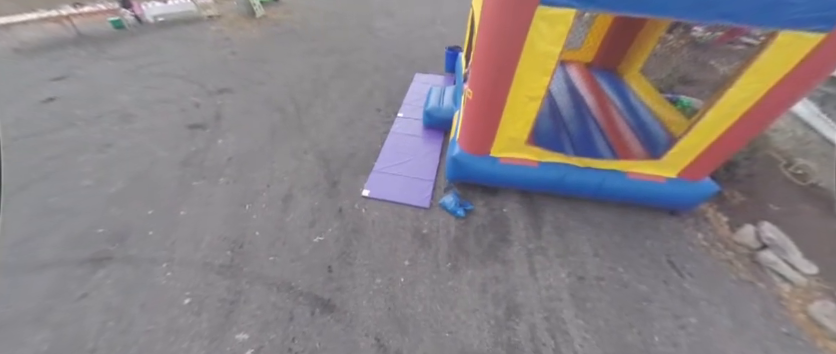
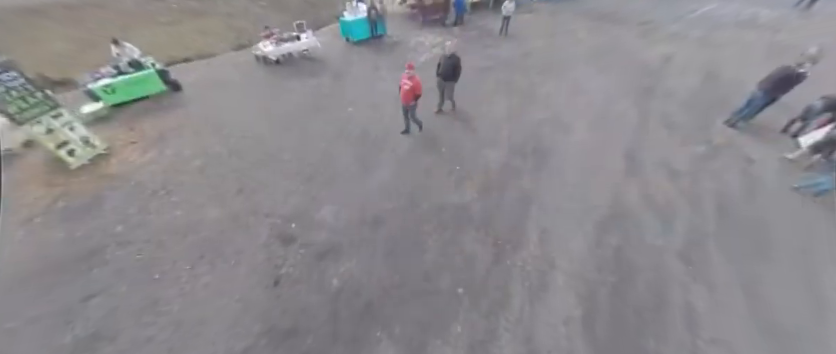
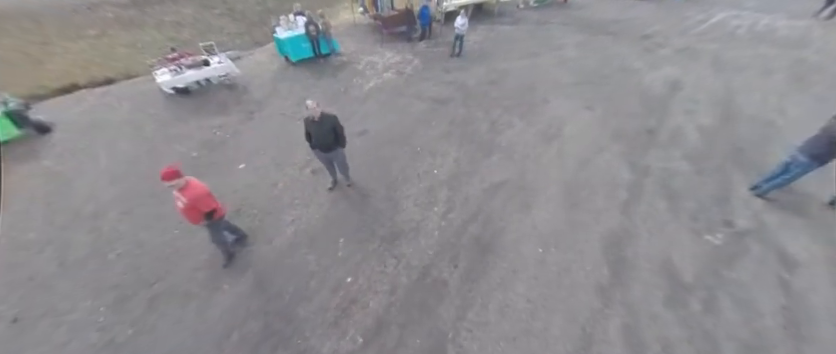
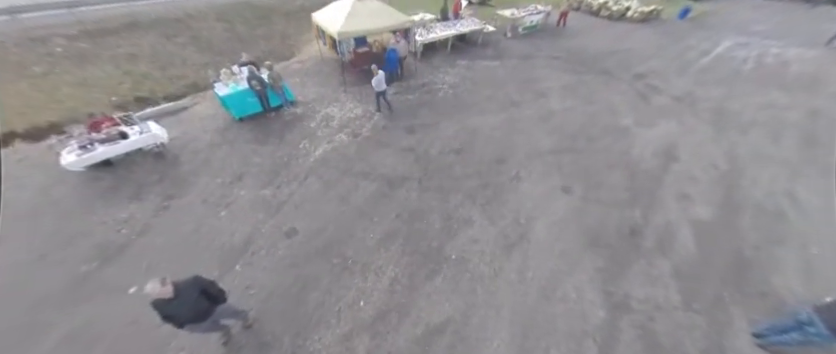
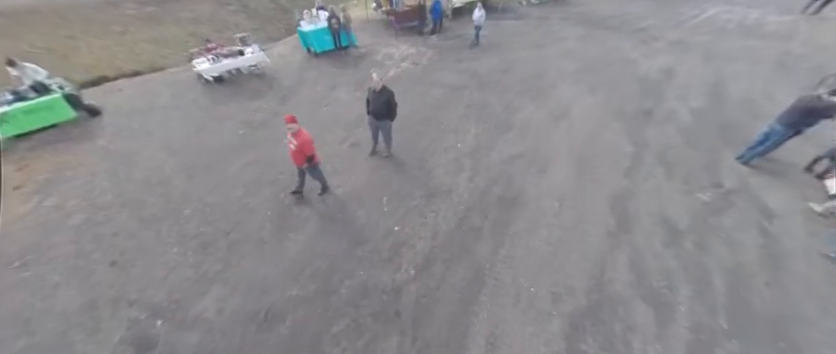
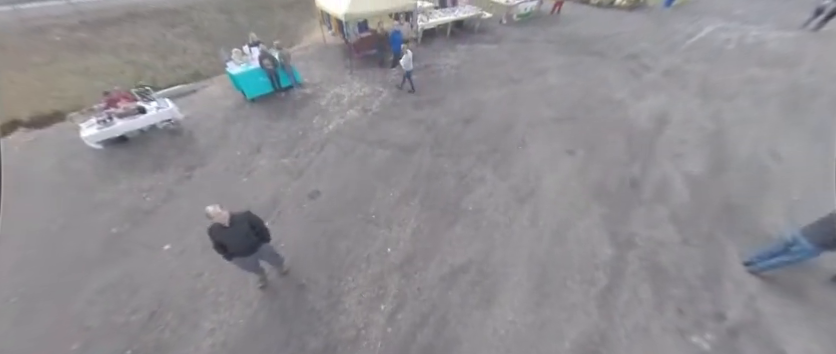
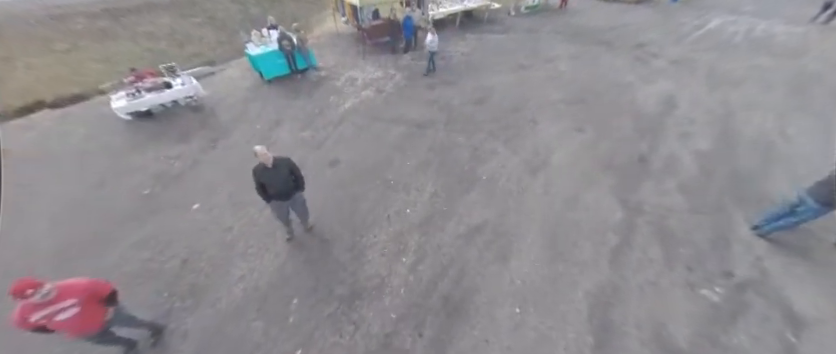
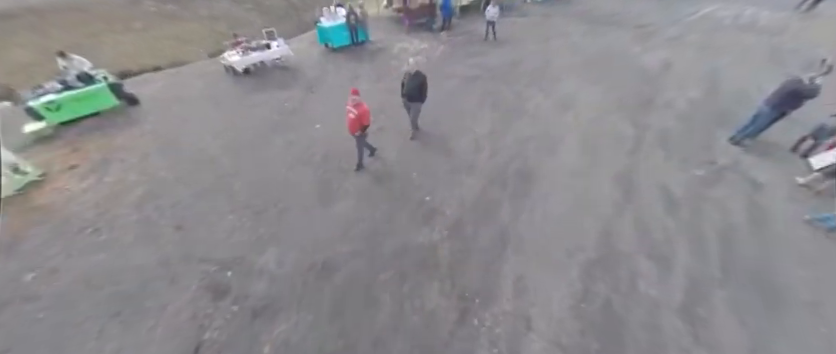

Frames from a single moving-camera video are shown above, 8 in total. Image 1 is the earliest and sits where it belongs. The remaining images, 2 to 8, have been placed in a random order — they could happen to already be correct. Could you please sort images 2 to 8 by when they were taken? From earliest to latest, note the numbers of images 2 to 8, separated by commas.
2, 8, 5, 3, 7, 6, 4
